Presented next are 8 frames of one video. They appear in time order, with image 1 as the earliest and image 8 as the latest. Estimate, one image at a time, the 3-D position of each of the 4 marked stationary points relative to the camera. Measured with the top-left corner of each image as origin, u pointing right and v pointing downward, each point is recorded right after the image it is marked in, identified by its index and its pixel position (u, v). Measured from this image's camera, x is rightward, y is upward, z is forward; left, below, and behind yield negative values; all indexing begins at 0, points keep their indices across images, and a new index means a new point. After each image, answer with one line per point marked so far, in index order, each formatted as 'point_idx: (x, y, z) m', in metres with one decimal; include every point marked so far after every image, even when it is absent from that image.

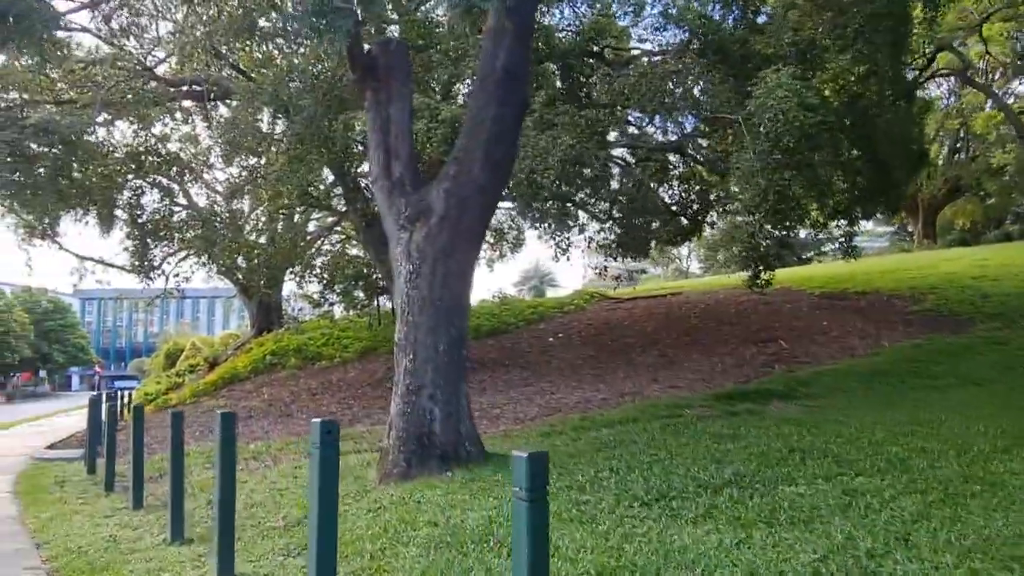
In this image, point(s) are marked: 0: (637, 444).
0: (+1.6, -1.9, +9.5) m
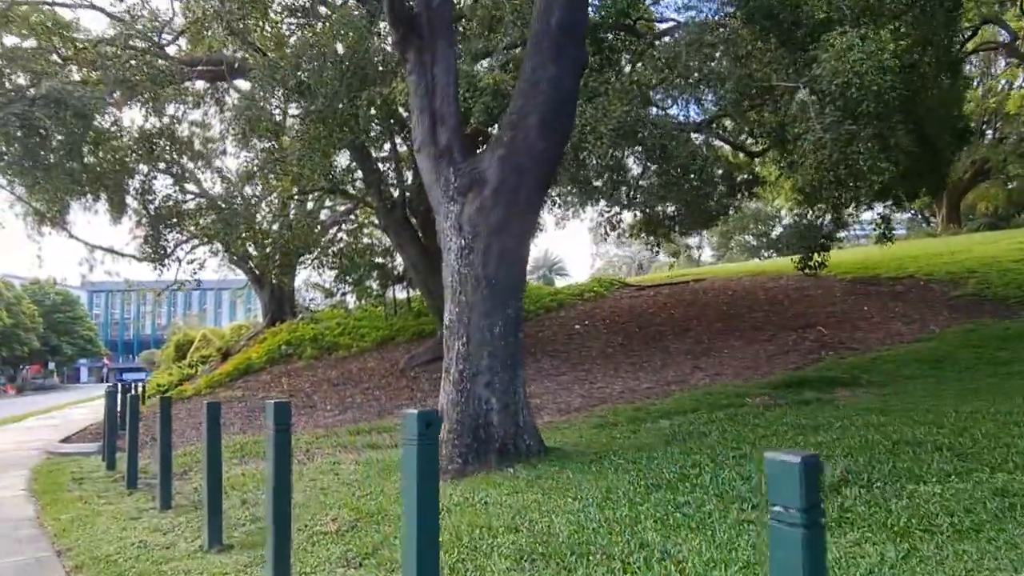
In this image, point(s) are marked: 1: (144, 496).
0: (+2.3, -1.7, +8.7) m
1: (-4.3, -2.4, +8.9) m
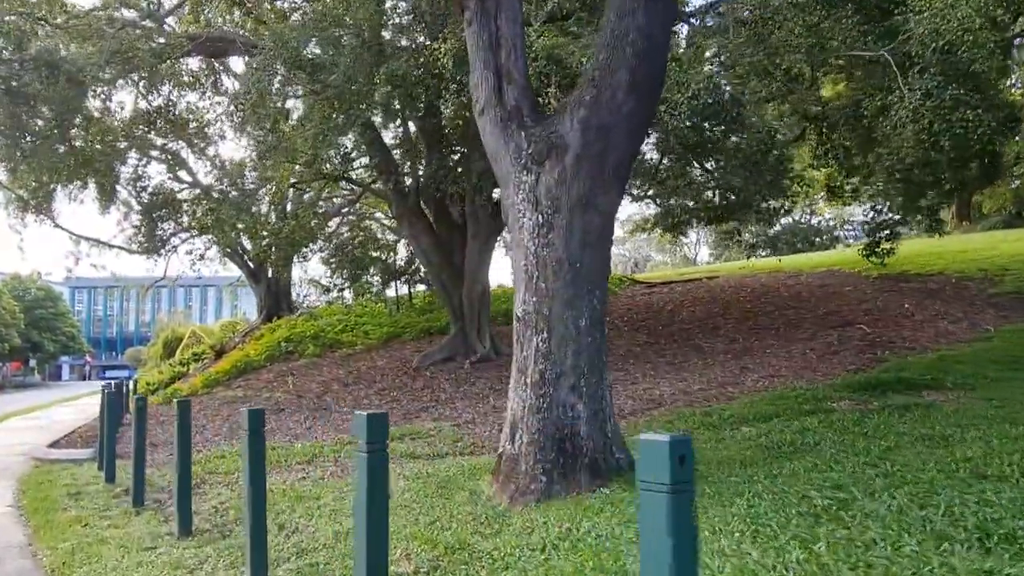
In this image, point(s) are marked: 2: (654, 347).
0: (+3.0, -1.6, +7.4) m
1: (-3.5, -2.3, +7.6) m
2: (+3.5, -1.5, +19.0) m
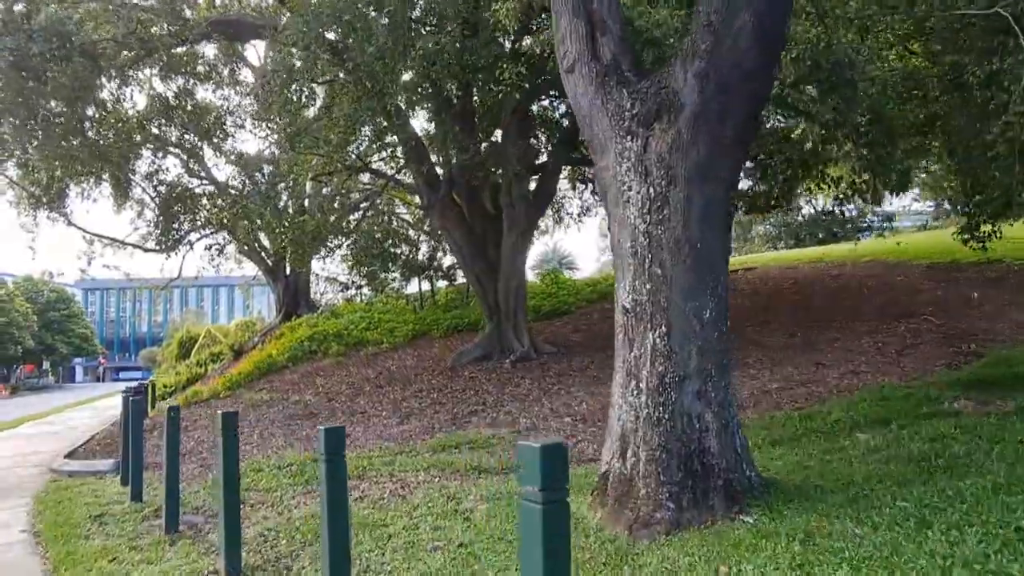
0: (+3.9, -1.4, +6.2) m
1: (-2.7, -2.2, +6.5) m
2: (+4.5, -1.3, +17.8) m
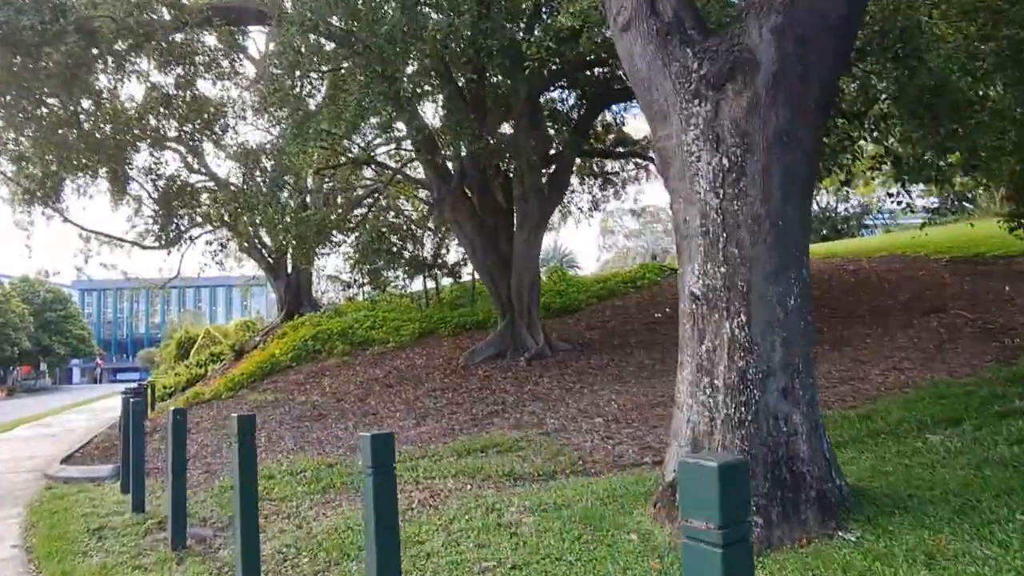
0: (+4.2, -1.3, +5.5) m
1: (-2.3, -2.1, +5.8) m
2: (+4.9, -1.1, +17.1) m
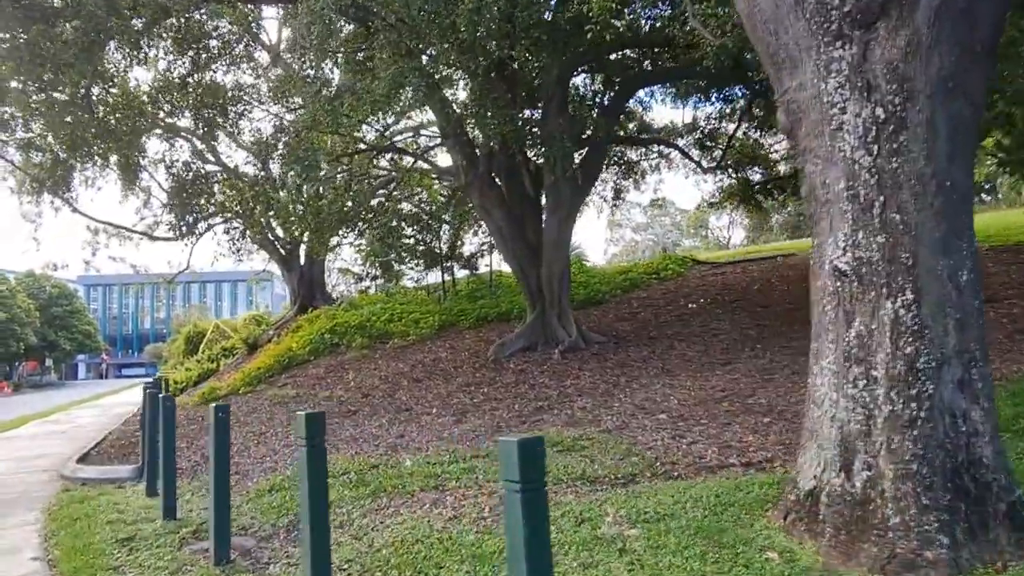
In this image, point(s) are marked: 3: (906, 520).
0: (+4.9, -1.1, +4.7) m
1: (-1.7, -2.0, +5.0) m
2: (+5.6, -0.9, +16.3) m
3: (+2.0, -1.2, +3.9) m
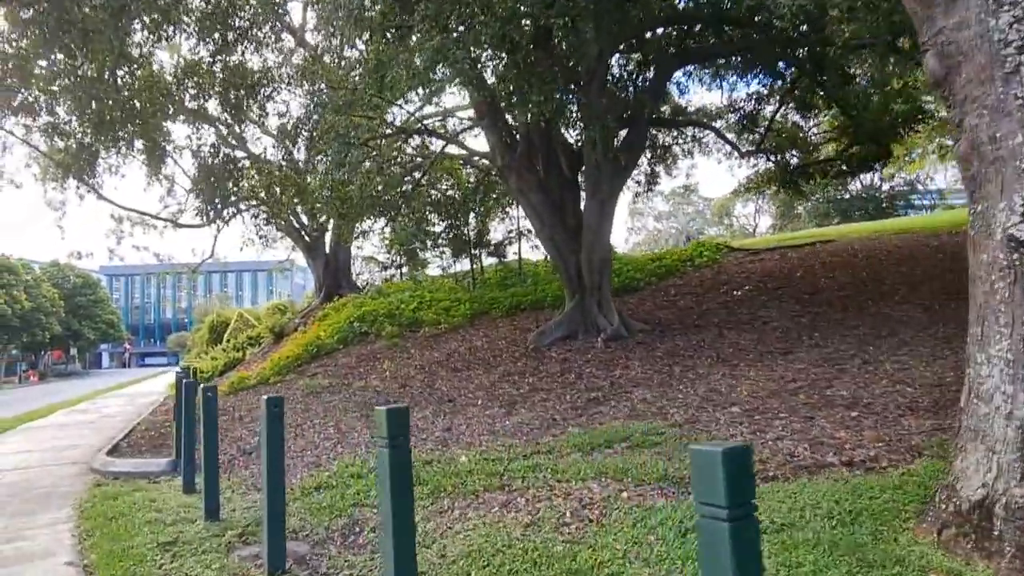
0: (+5.5, -1.0, +4.0) m
1: (-1.1, -1.8, +4.4) m
2: (+6.4, -0.6, +15.5) m
3: (+2.5, -1.0, +3.2) m
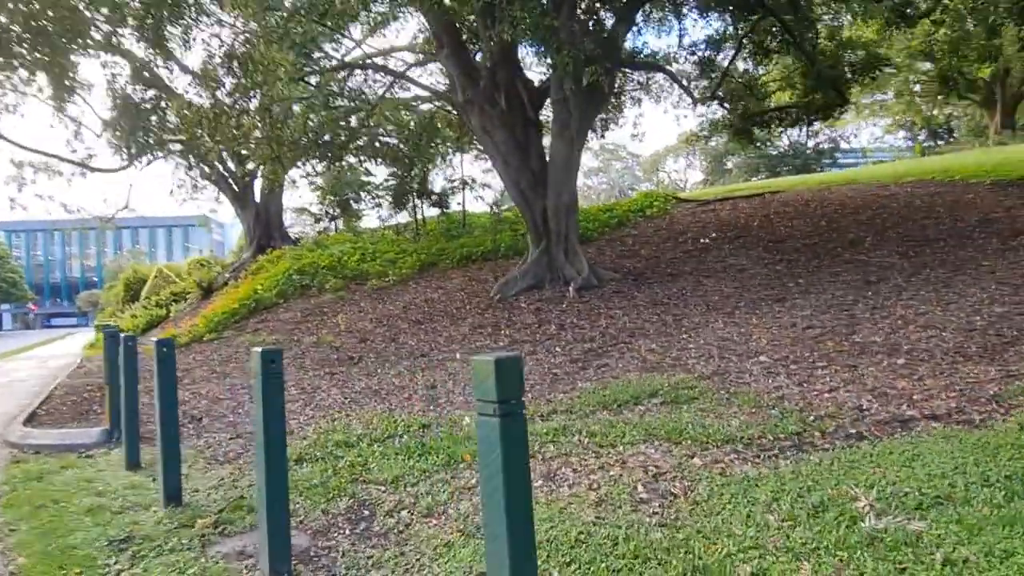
0: (+5.9, -0.6, +3.4) m
1: (-0.6, -1.5, +3.2) m
2: (+5.7, +0.4, +15.0) m
3: (+3.1, -0.7, +2.4) m
